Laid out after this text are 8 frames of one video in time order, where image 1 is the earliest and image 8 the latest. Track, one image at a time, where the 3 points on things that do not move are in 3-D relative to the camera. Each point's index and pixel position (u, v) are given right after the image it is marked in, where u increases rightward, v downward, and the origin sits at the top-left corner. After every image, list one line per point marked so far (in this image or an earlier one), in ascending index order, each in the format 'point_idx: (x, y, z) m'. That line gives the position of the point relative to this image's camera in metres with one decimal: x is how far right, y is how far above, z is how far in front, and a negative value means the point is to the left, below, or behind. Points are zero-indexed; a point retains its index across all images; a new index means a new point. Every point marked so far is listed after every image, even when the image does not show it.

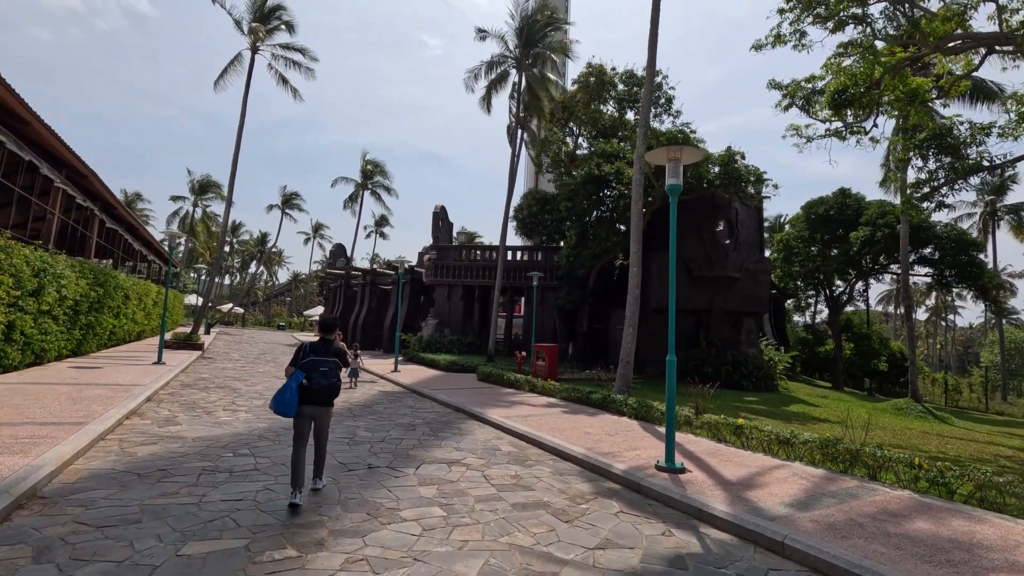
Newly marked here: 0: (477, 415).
0: (-0.7, -2.5, +10.4) m
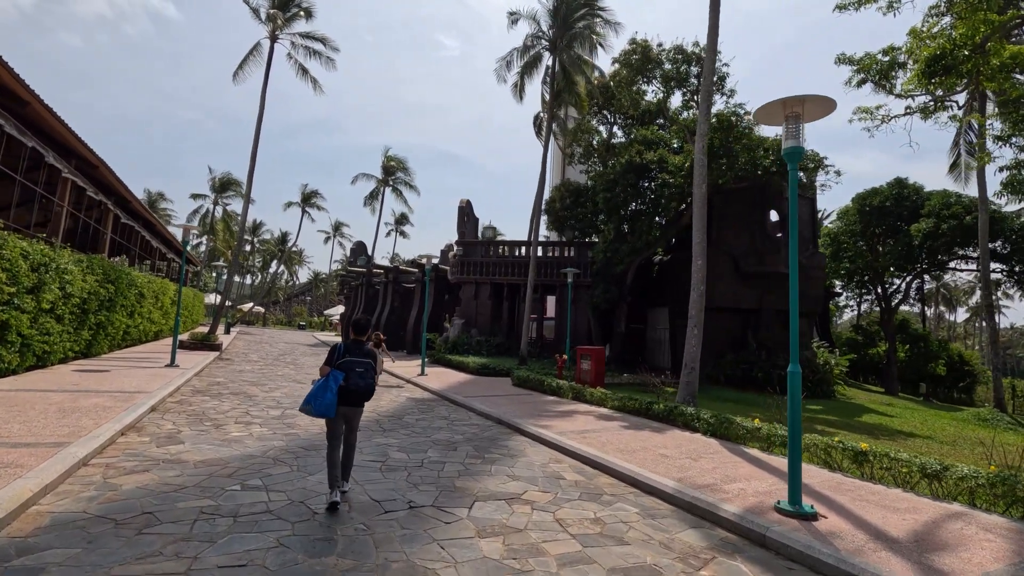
0: (+0.2, -2.4, +9.0) m
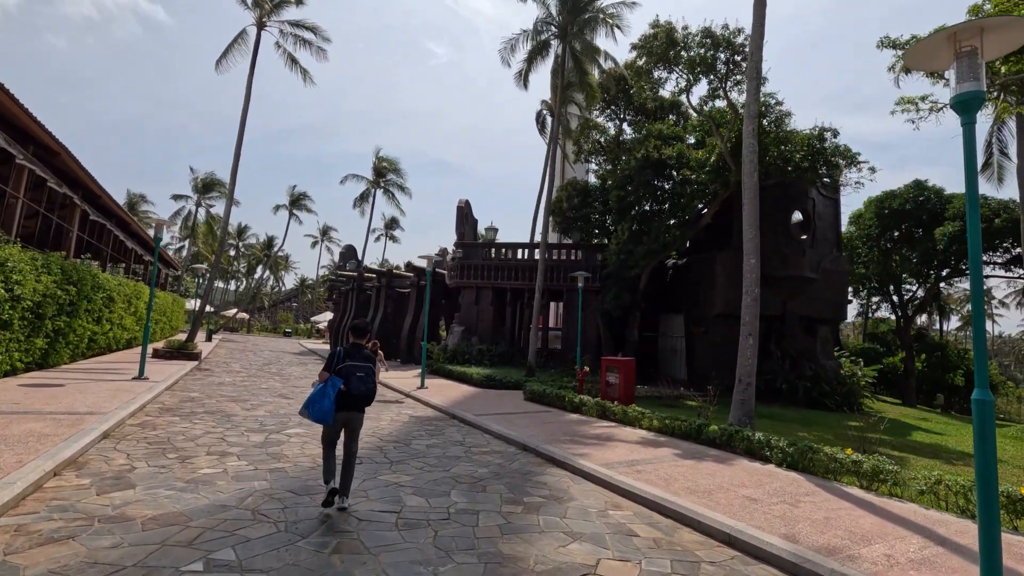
0: (+0.7, -2.4, +7.5) m
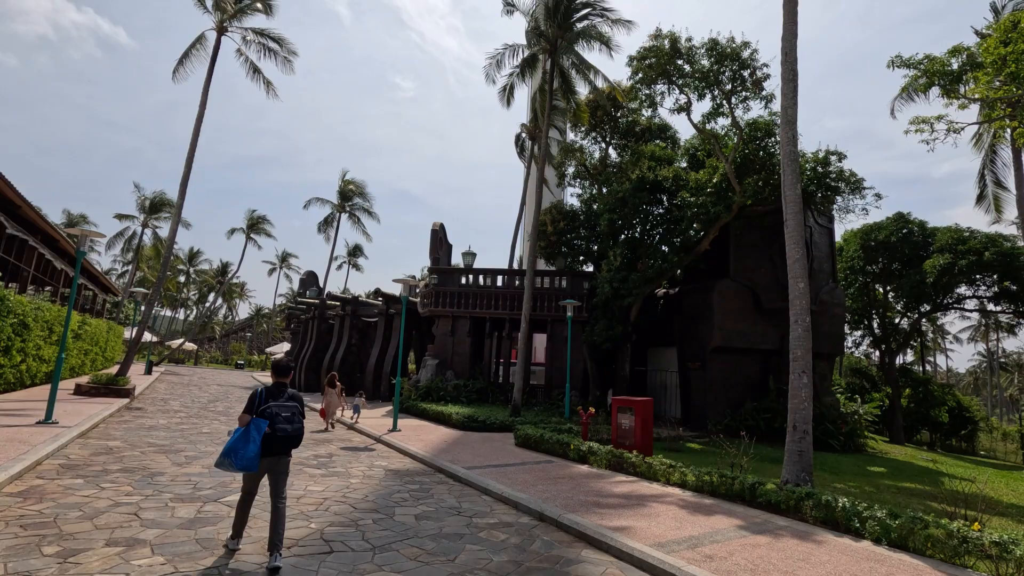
0: (+0.9, -2.7, +5.7) m
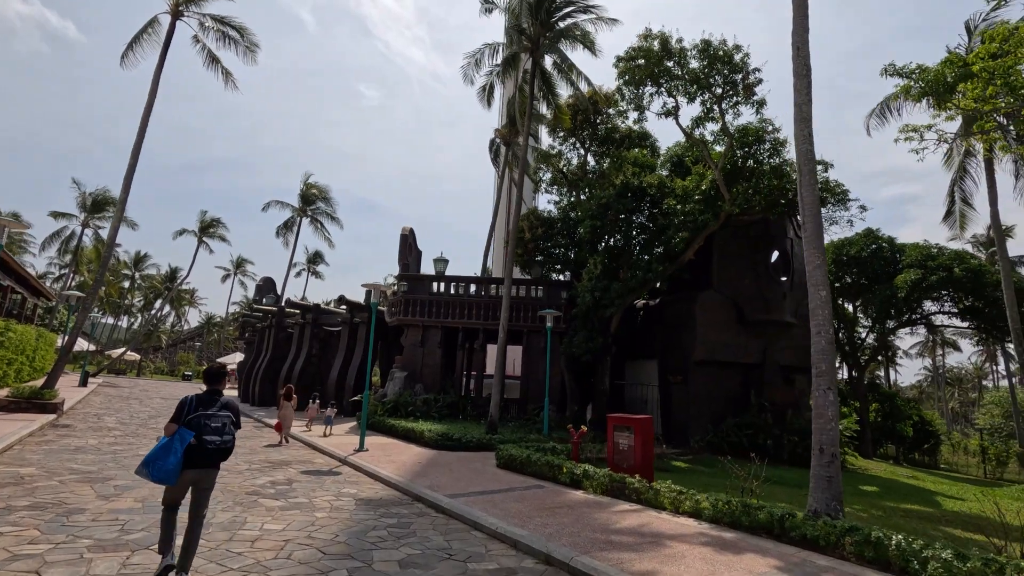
0: (+1.0, -2.7, +4.7) m
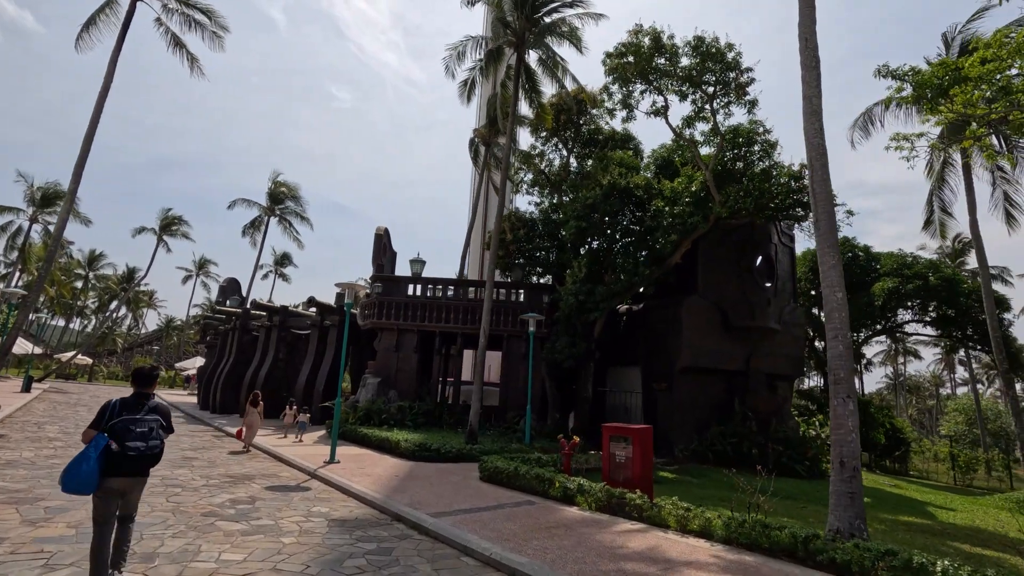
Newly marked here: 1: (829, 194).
0: (+1.1, -2.6, +4.0) m
1: (+4.4, +1.3, +7.4) m
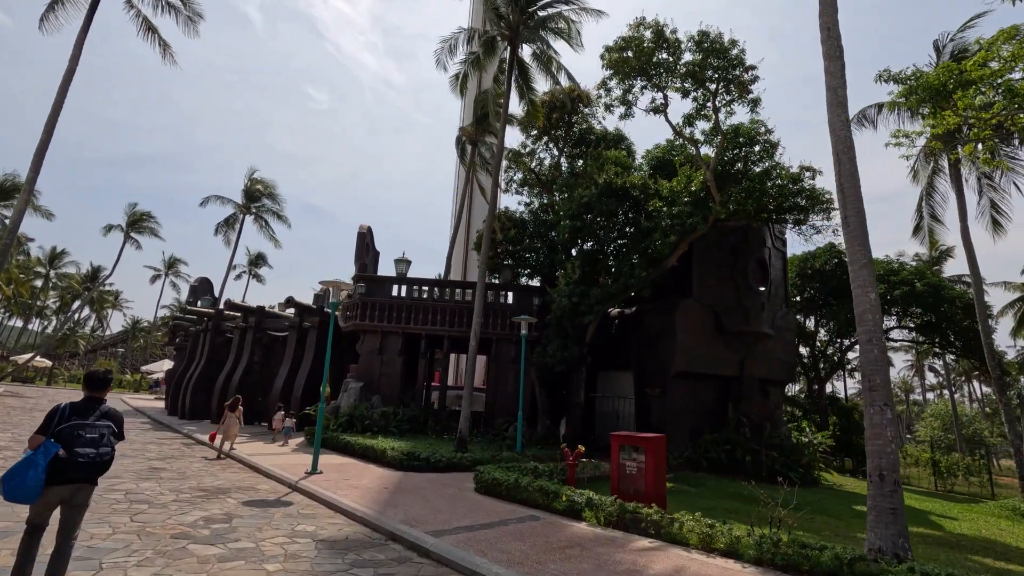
0: (+1.3, -2.6, +3.5) m
1: (+4.6, +1.3, +7.0) m
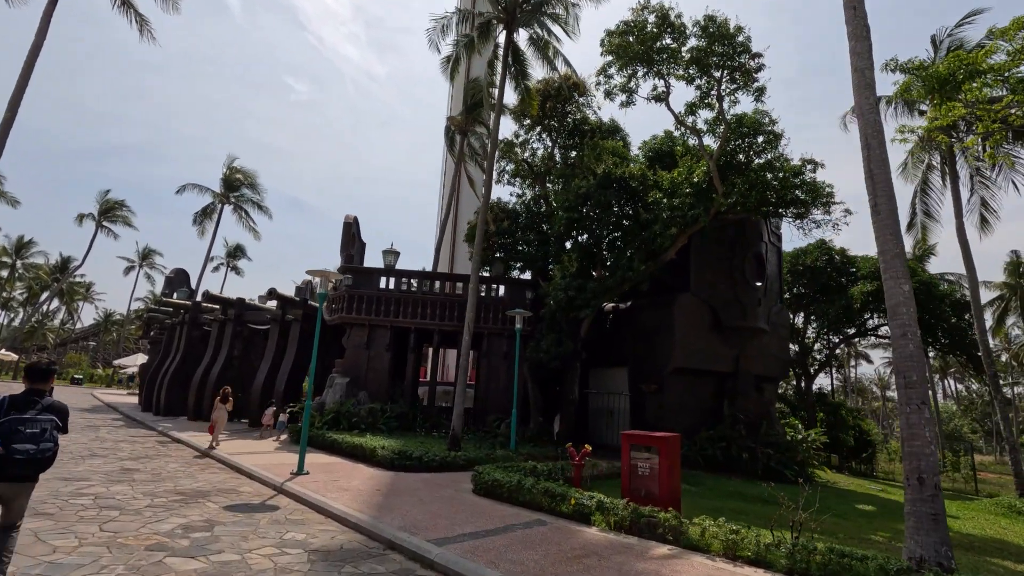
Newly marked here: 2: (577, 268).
0: (+1.5, -2.5, +3.0) m
1: (+4.7, +1.4, +6.6) m
2: (+1.9, +0.6, +16.0) m
